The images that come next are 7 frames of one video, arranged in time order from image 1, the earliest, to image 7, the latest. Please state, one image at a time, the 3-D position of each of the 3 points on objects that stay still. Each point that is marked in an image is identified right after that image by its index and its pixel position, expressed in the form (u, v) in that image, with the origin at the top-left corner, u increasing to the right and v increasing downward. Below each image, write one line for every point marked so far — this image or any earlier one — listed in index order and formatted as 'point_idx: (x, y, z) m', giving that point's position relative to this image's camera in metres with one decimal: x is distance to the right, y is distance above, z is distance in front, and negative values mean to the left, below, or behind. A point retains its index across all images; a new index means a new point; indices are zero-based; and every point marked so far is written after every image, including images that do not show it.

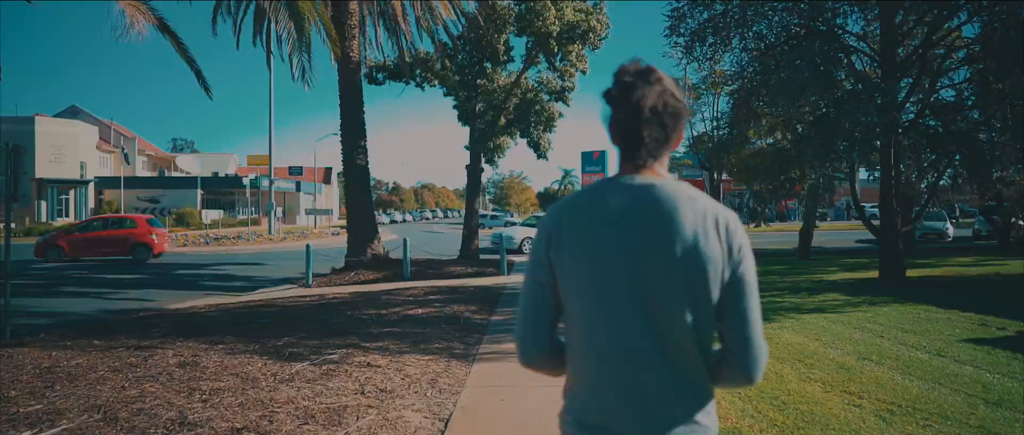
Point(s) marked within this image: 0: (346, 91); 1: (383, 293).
0: (-3.6, +2.7, +14.3) m
1: (-2.0, -1.2, +10.5) m
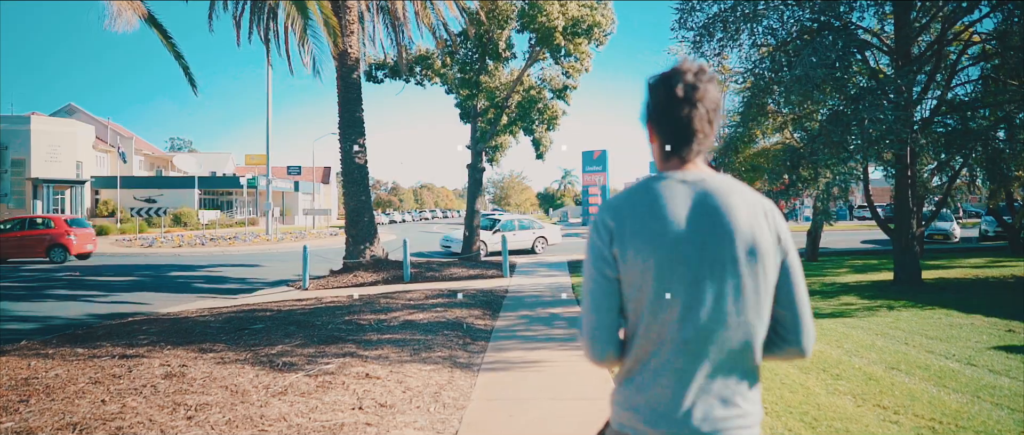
0: (-3.5, +2.7, +14.0) m
1: (-2.0, -1.2, +10.2) m
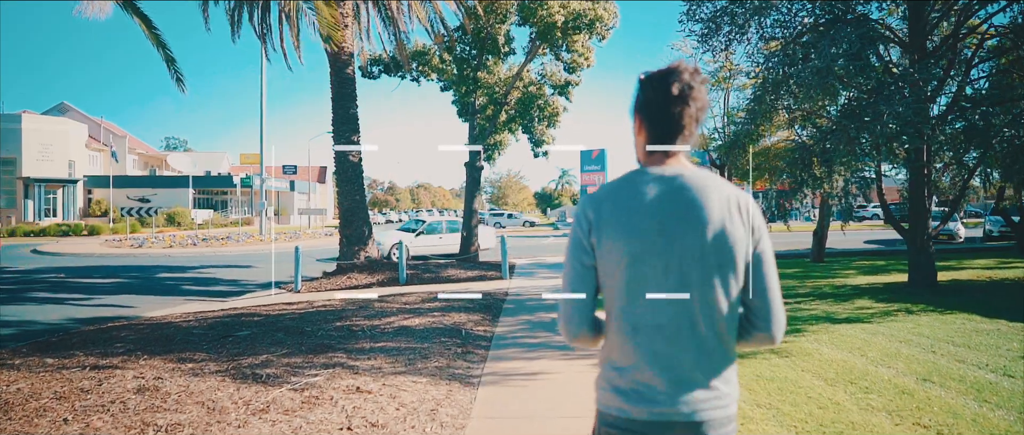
0: (-3.5, +2.7, +13.5) m
1: (-2.0, -1.2, +9.7) m
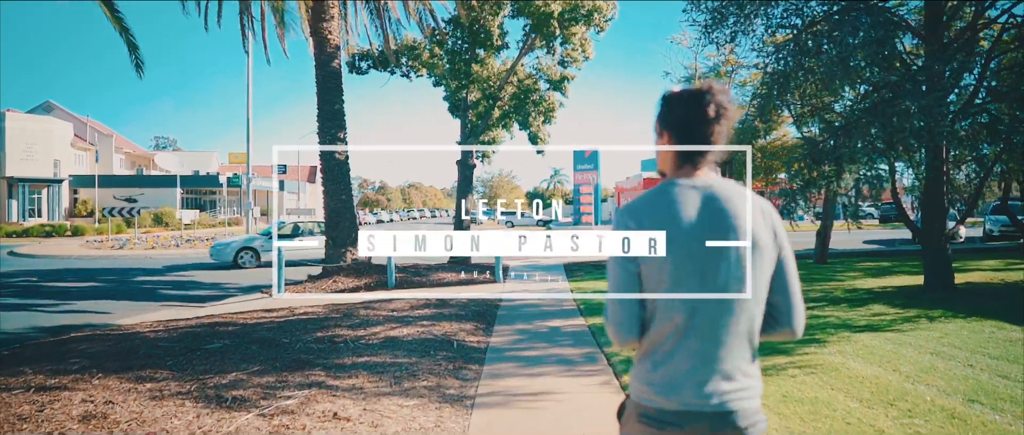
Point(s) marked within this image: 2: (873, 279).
0: (-3.6, +2.7, +12.9) m
1: (-2.0, -1.2, +9.1) m
2: (+6.6, -1.1, +12.1) m
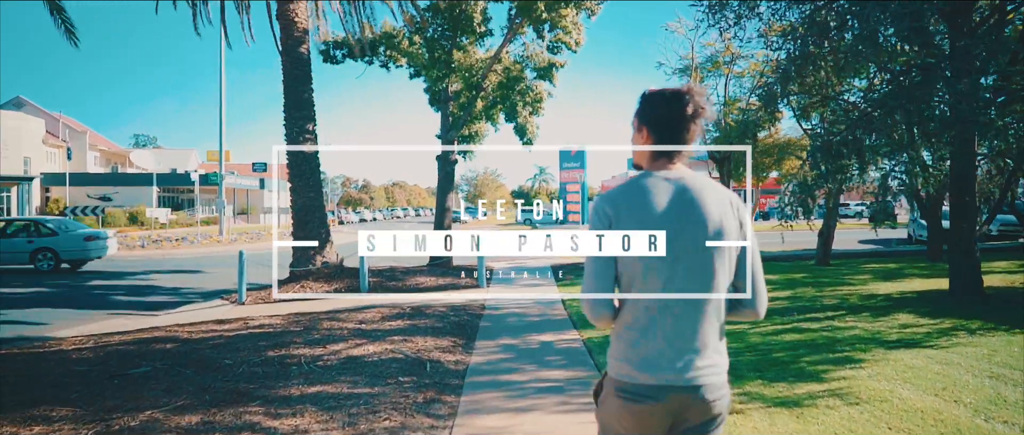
0: (-3.9, +2.7, +11.8) m
1: (-2.2, -1.2, +8.1) m
2: (+6.3, -1.1, +11.3) m
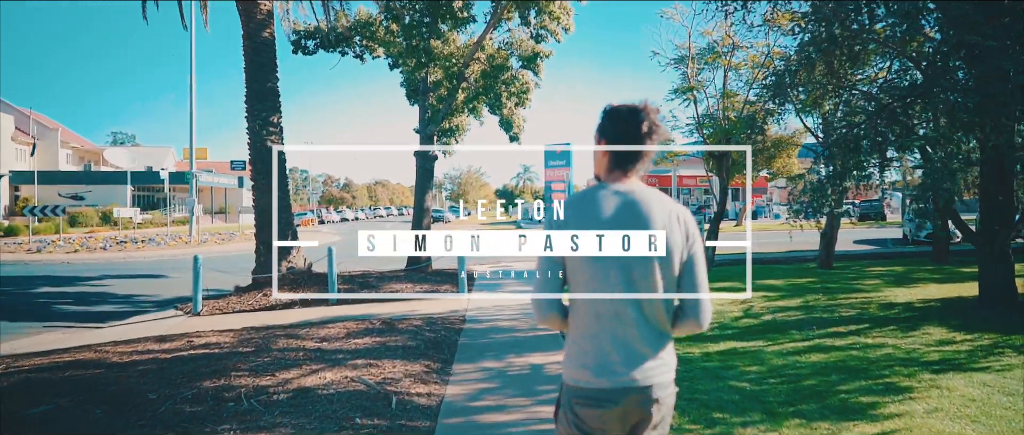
0: (-4.2, +2.7, +10.7) m
1: (-2.4, -1.2, +7.0) m
2: (+6.1, -1.1, +10.5) m
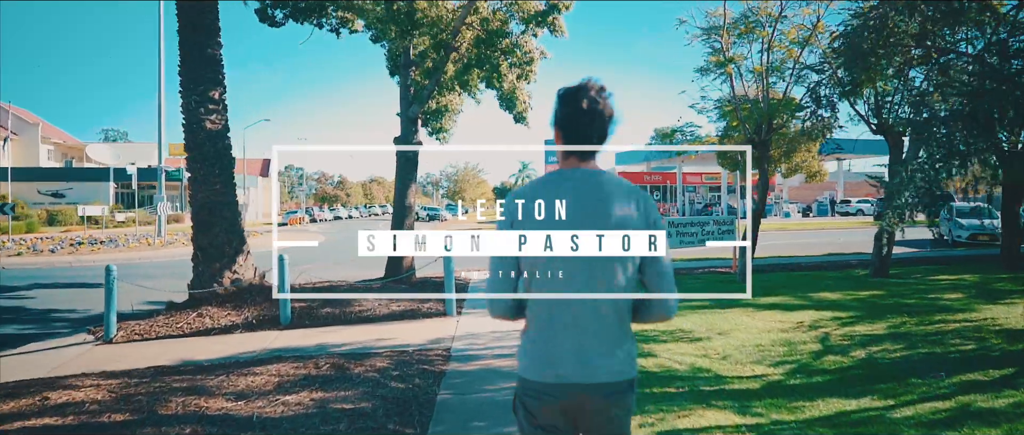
0: (-4.2, +2.7, +8.6) m
1: (-2.4, -1.2, +4.9) m
2: (+6.1, -1.1, +8.3) m
